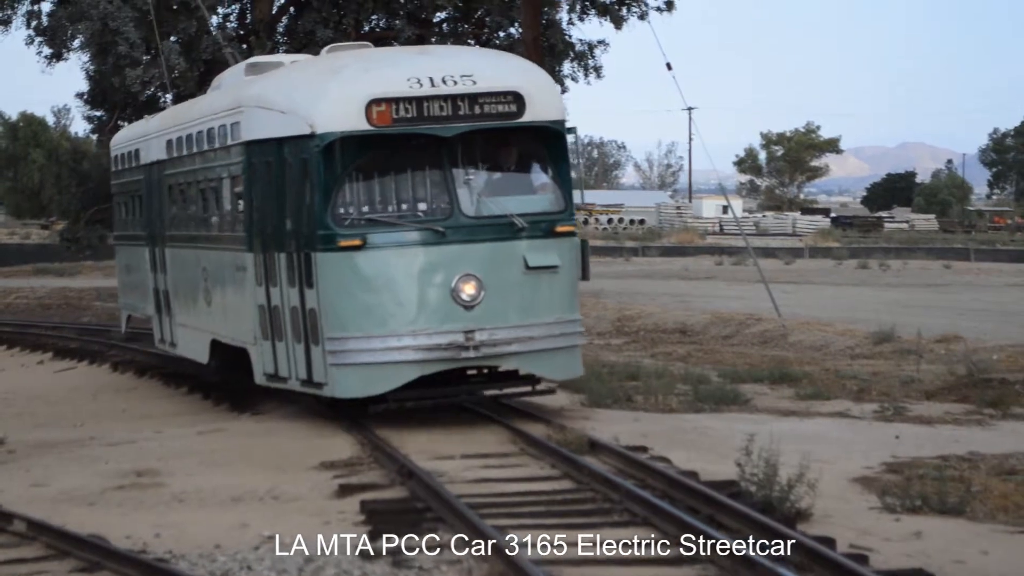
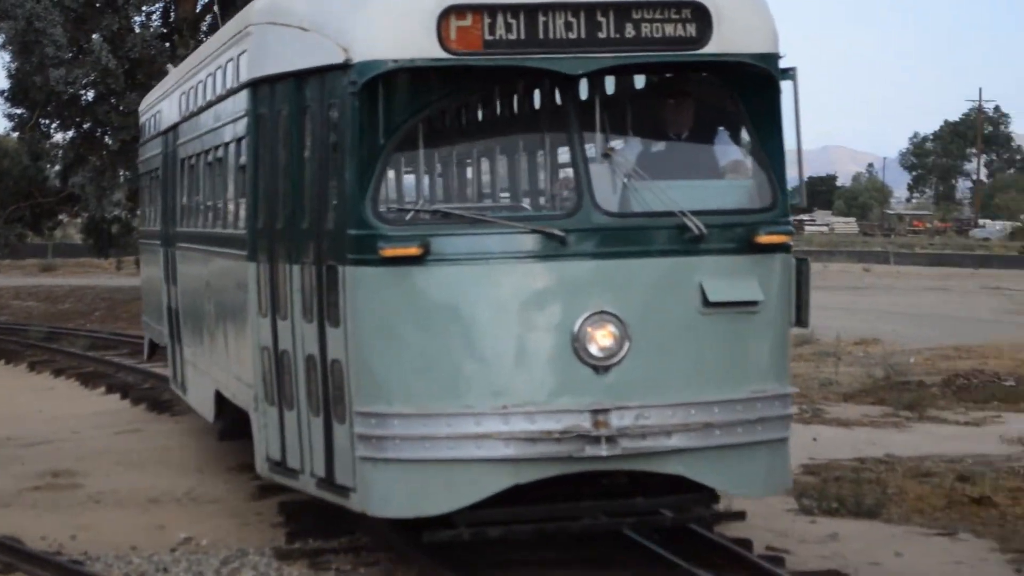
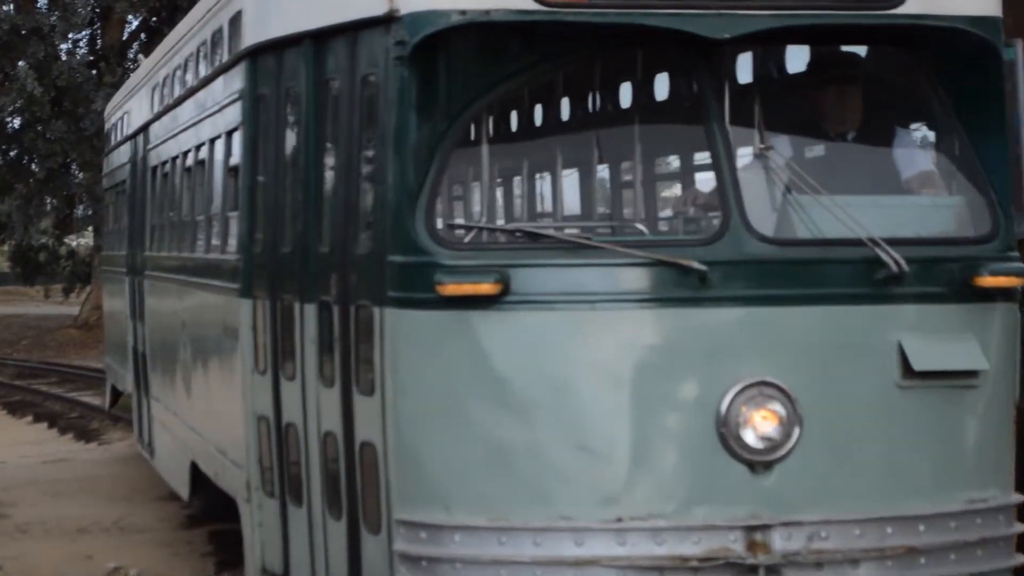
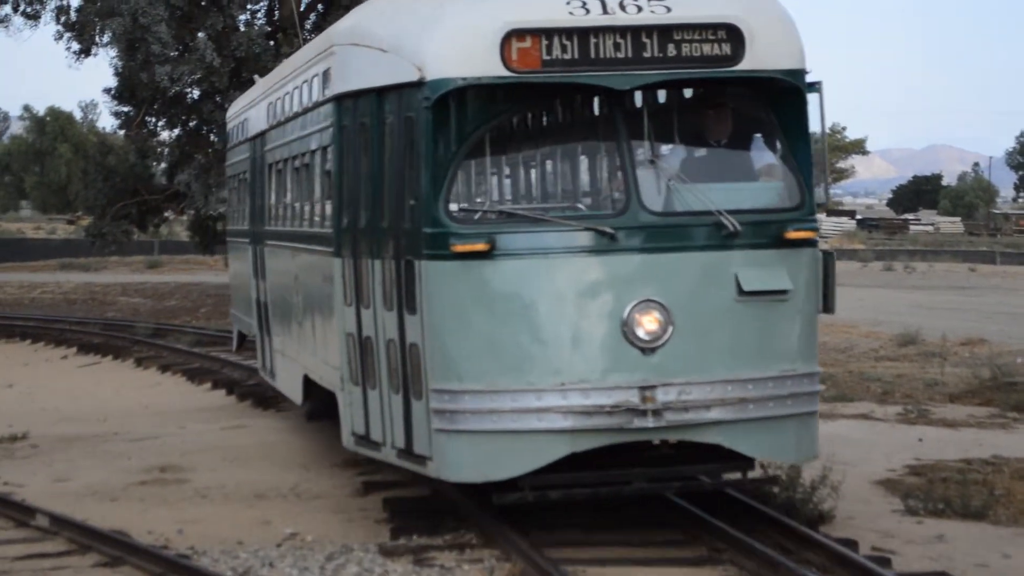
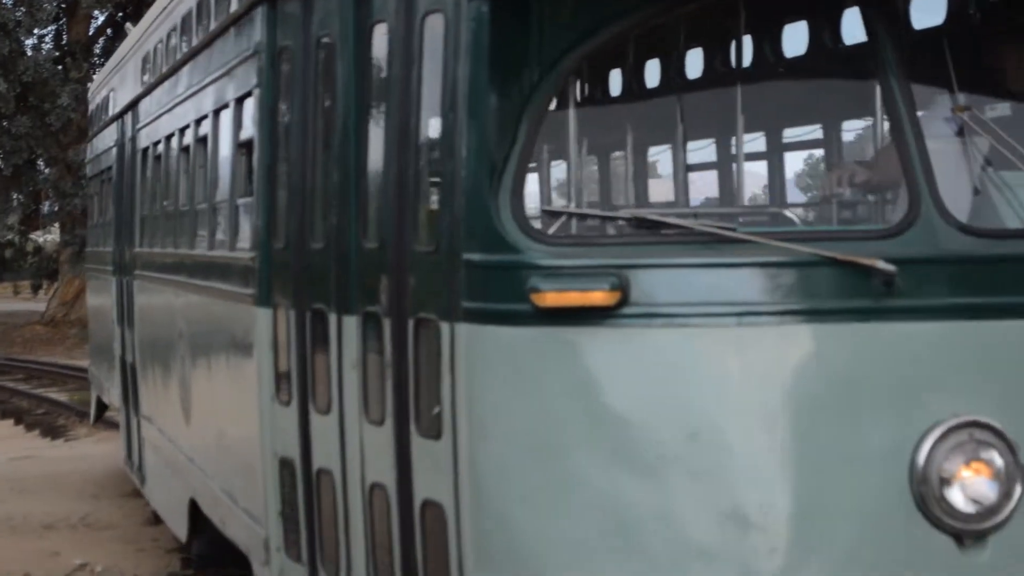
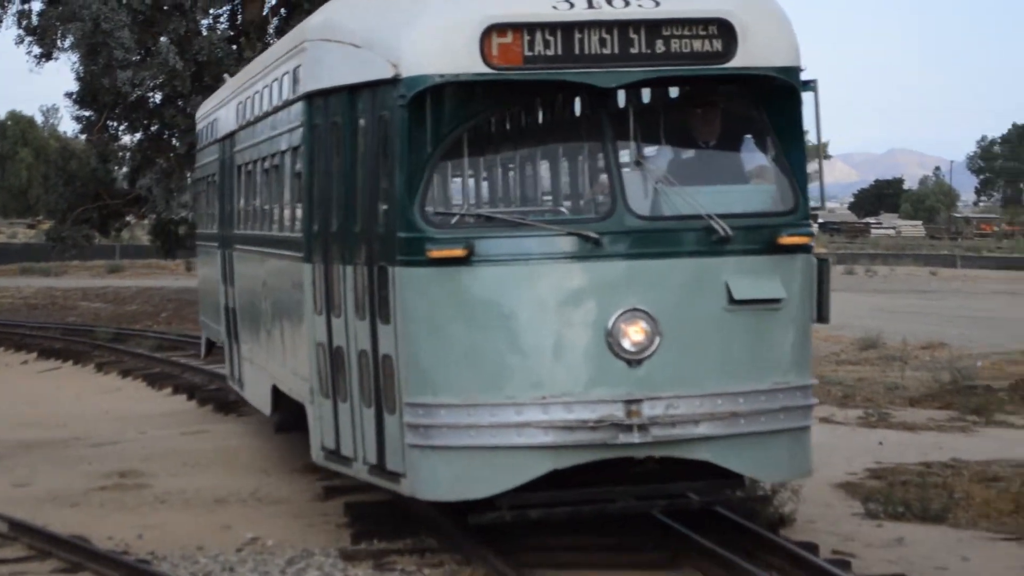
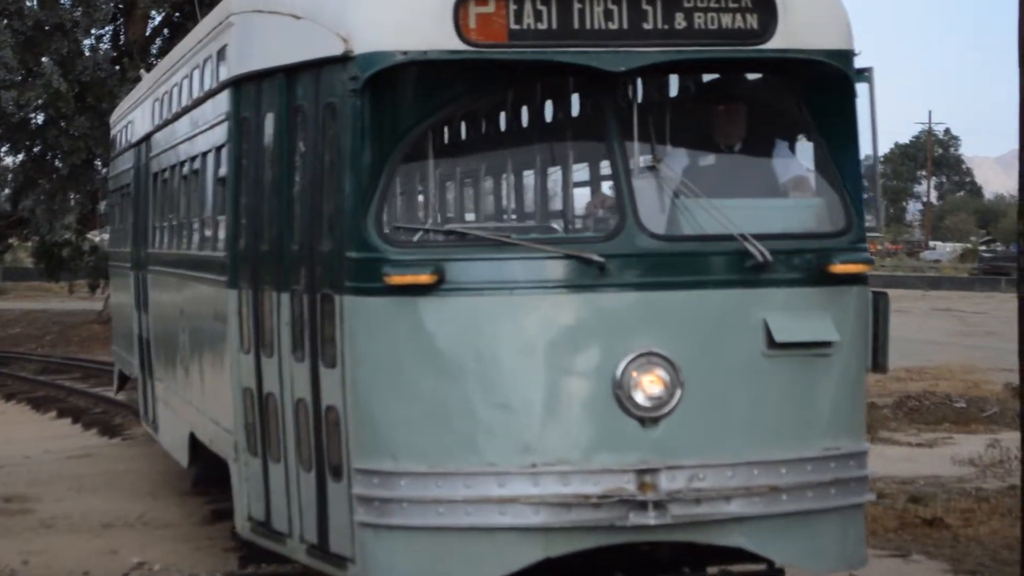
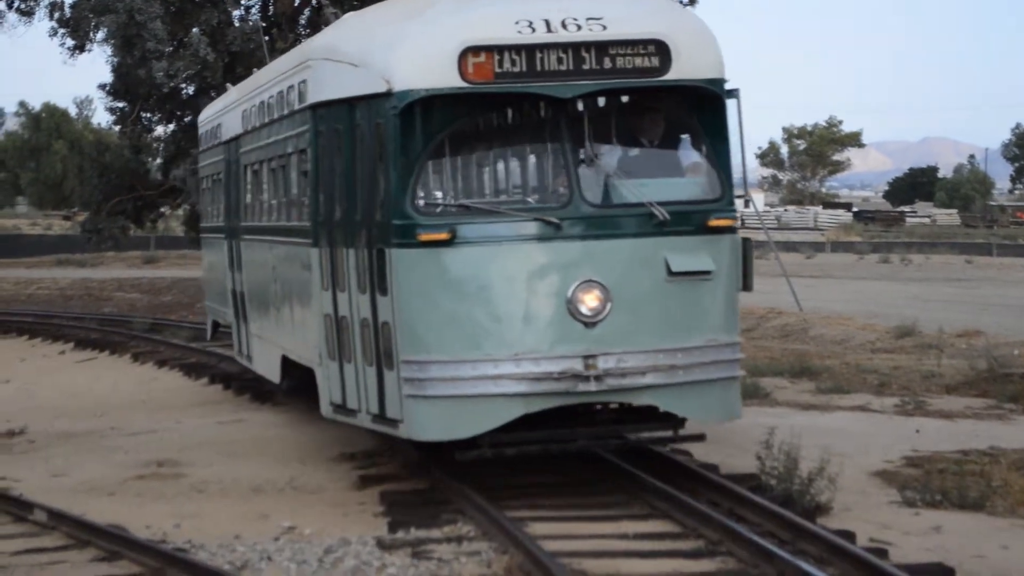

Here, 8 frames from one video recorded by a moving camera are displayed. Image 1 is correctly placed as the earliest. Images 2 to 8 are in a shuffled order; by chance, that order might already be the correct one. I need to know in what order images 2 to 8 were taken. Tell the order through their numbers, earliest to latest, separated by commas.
8, 4, 6, 2, 7, 3, 5
